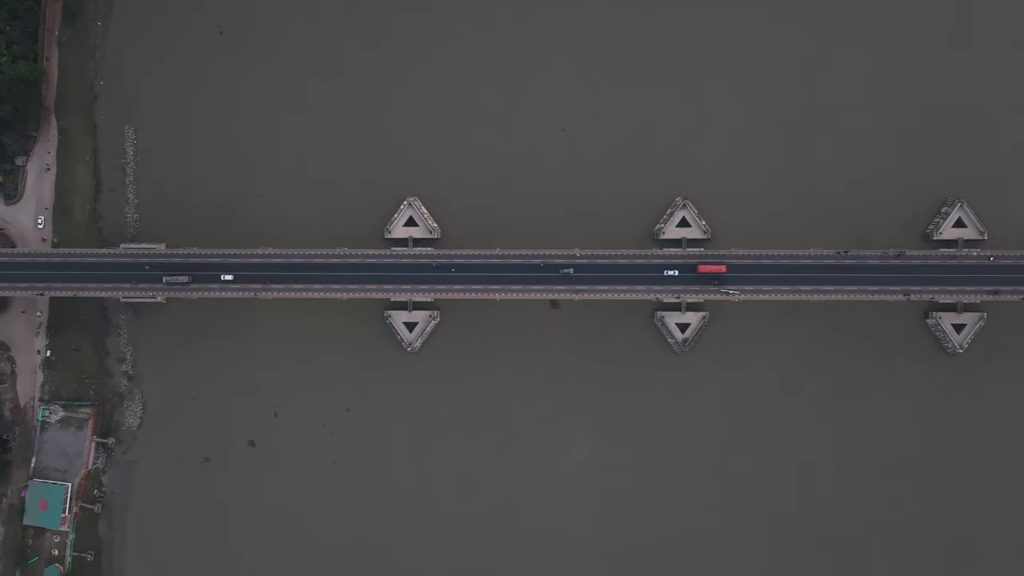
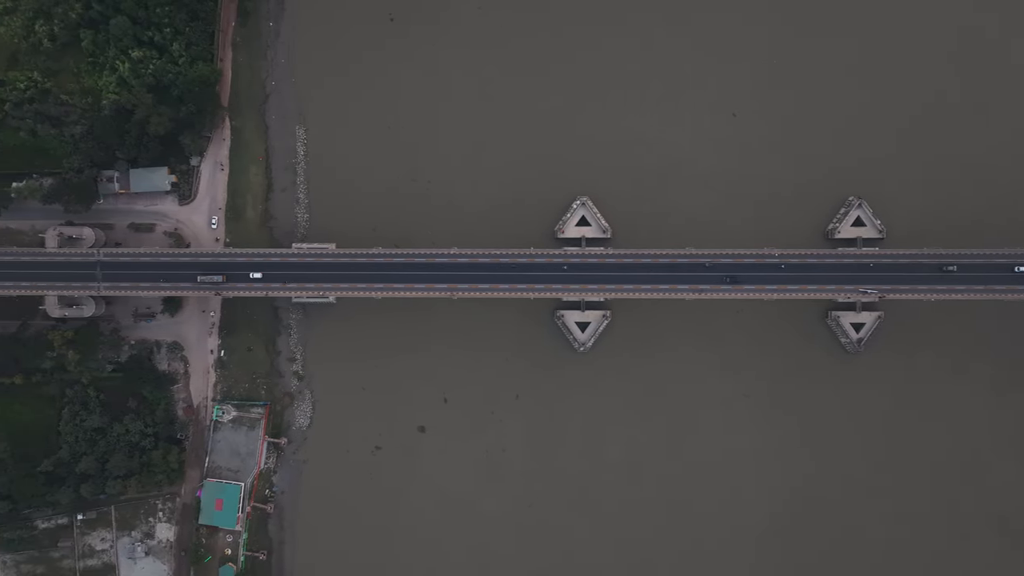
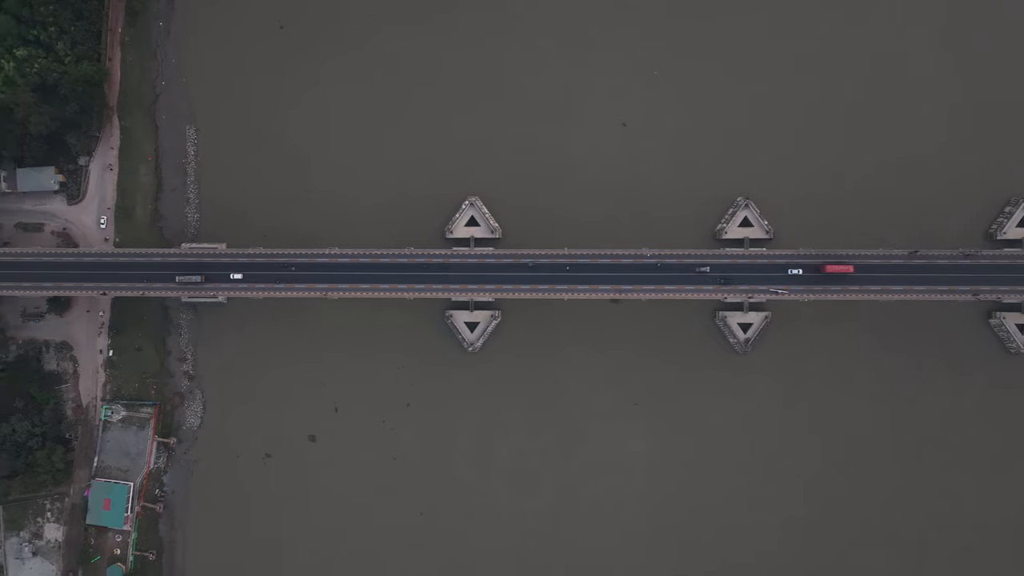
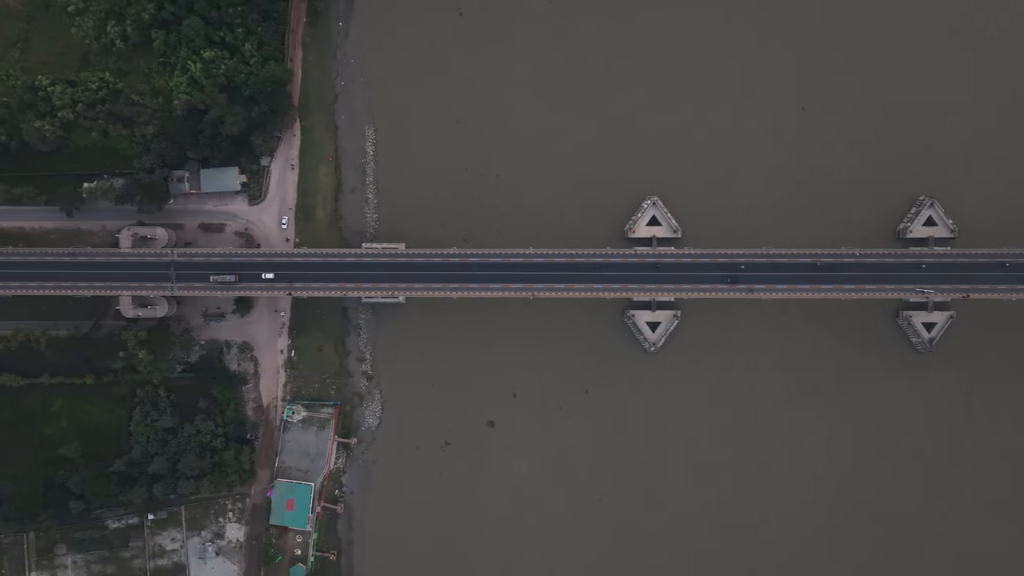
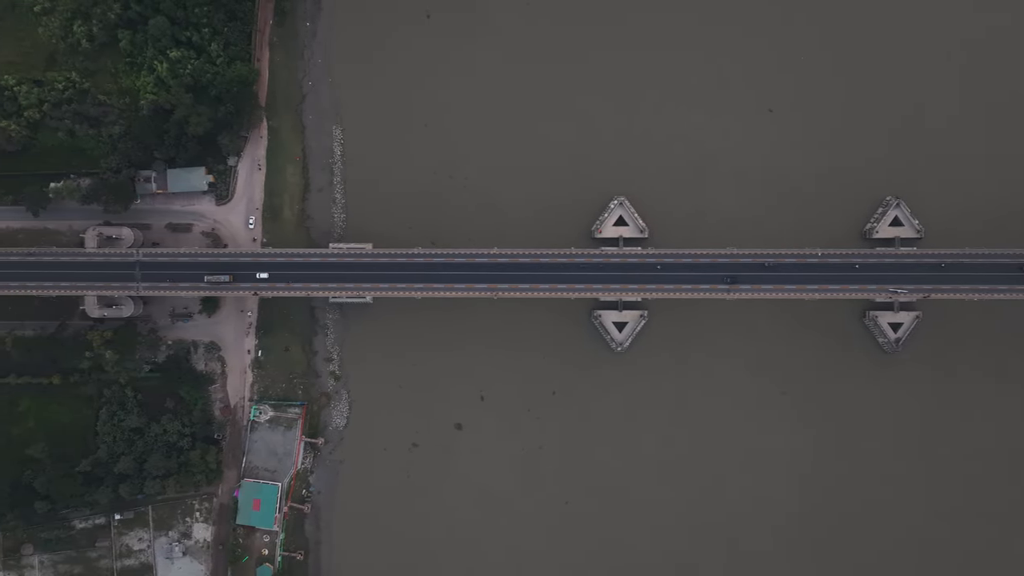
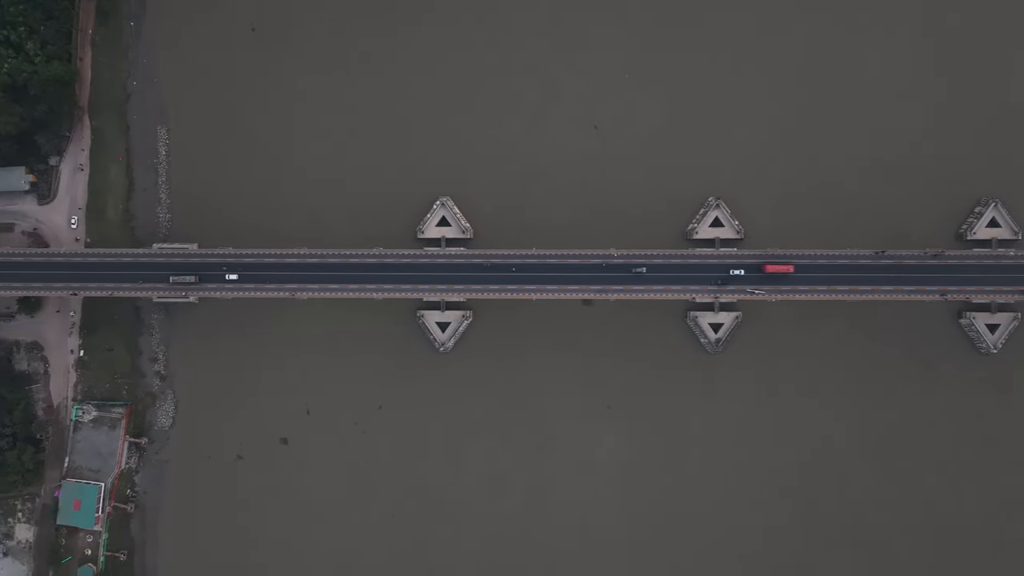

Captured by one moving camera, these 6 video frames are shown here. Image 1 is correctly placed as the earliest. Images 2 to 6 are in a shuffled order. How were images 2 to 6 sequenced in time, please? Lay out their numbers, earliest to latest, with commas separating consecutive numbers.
6, 3, 2, 5, 4
